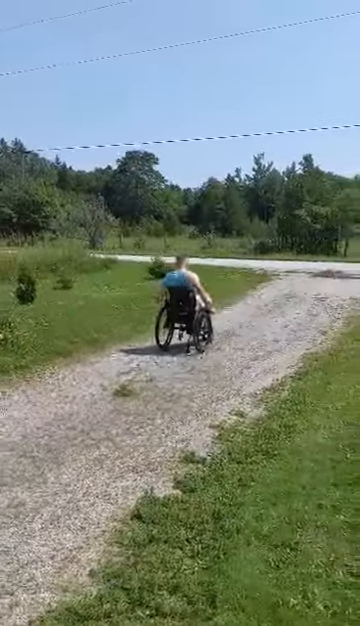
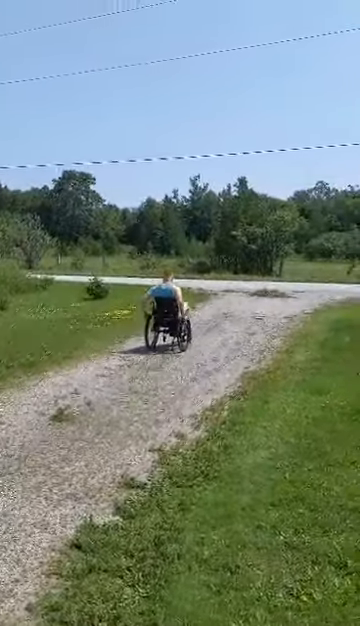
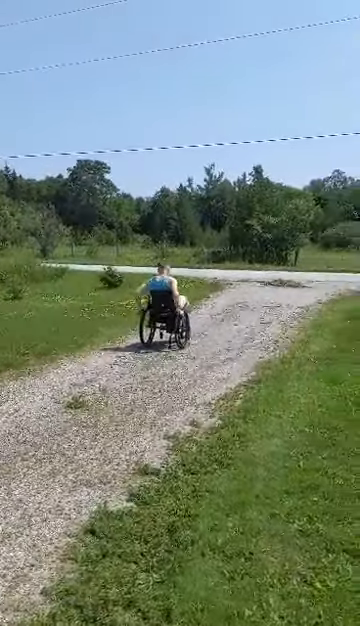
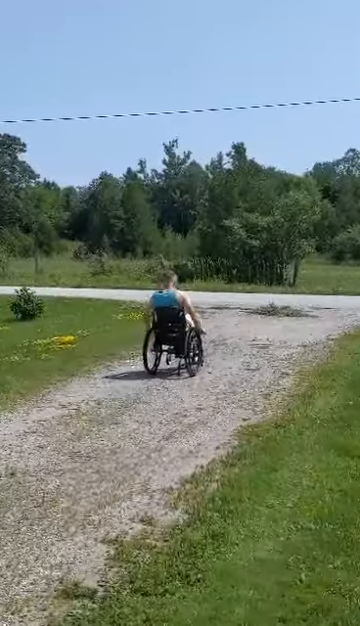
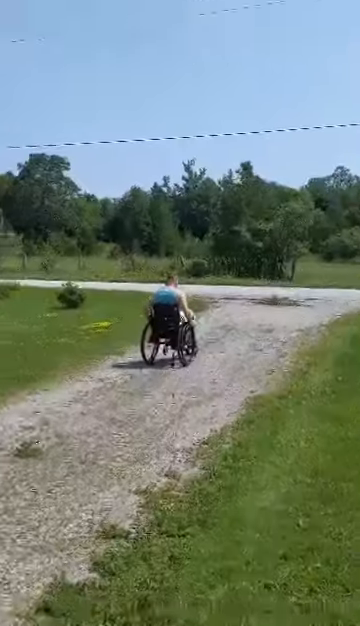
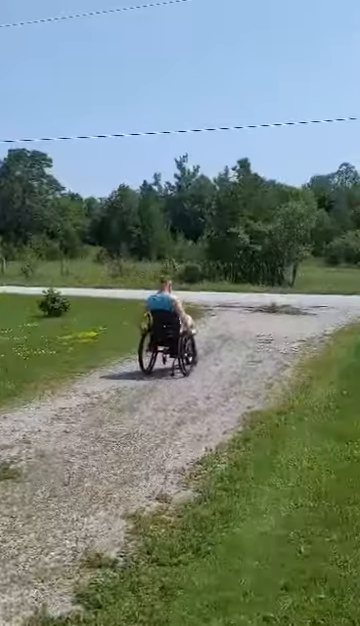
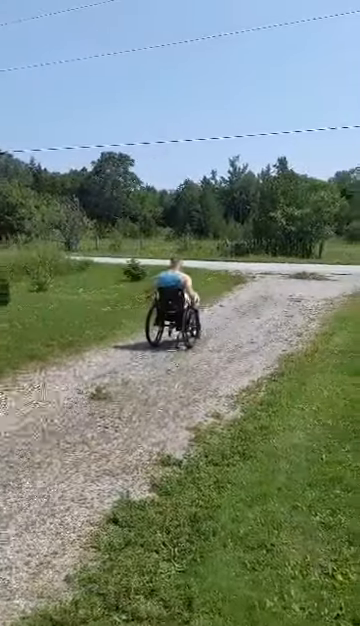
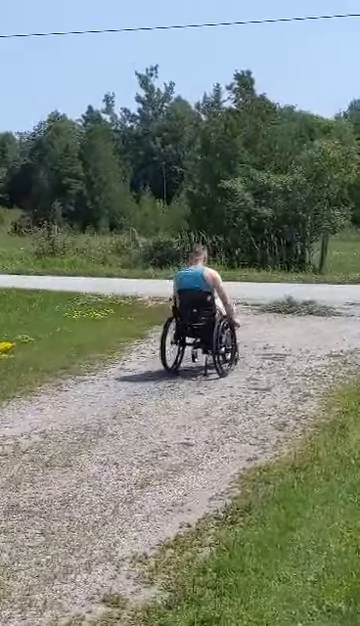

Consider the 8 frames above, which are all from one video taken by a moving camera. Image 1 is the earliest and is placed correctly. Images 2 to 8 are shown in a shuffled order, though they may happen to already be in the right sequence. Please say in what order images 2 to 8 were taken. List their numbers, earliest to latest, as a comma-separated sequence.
7, 3, 2, 5, 6, 4, 8
